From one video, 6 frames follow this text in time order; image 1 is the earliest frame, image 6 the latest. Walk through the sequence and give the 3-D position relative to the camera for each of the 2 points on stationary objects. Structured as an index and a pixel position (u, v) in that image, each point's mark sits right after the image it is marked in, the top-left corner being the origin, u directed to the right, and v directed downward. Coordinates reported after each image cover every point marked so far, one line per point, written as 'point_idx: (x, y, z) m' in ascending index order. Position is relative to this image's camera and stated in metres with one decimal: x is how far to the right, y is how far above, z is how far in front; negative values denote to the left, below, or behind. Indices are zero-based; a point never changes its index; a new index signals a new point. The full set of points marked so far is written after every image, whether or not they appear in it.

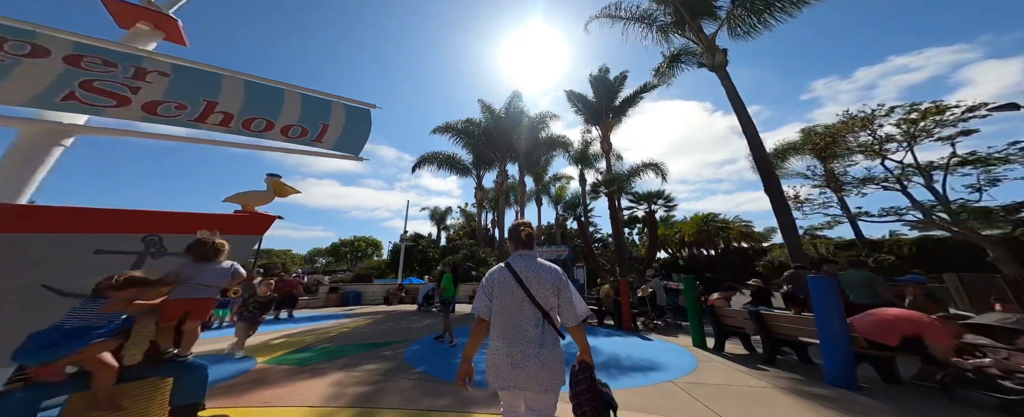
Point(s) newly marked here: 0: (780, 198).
0: (+8.4, +0.3, +8.1) m
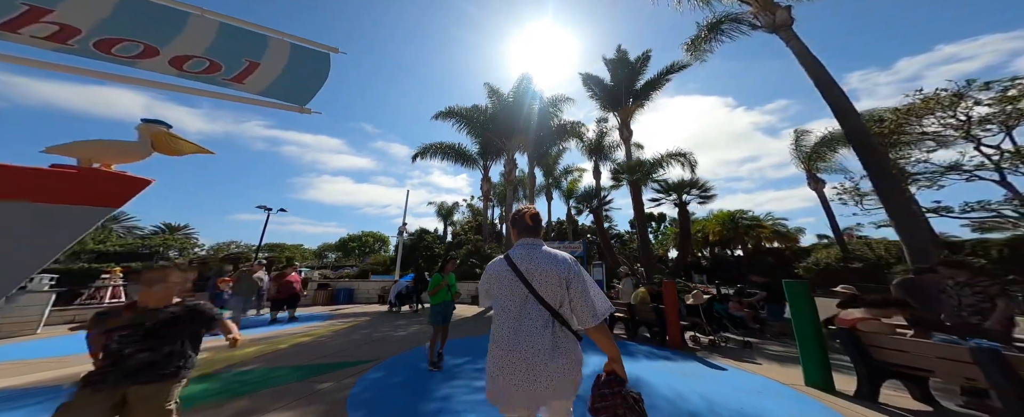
0: (+8.6, +0.8, +6.0) m
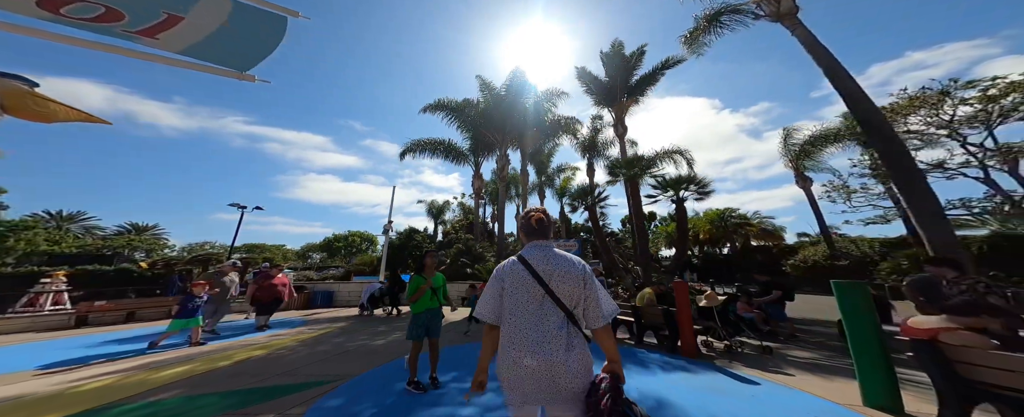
0: (+8.4, +0.9, +5.6) m
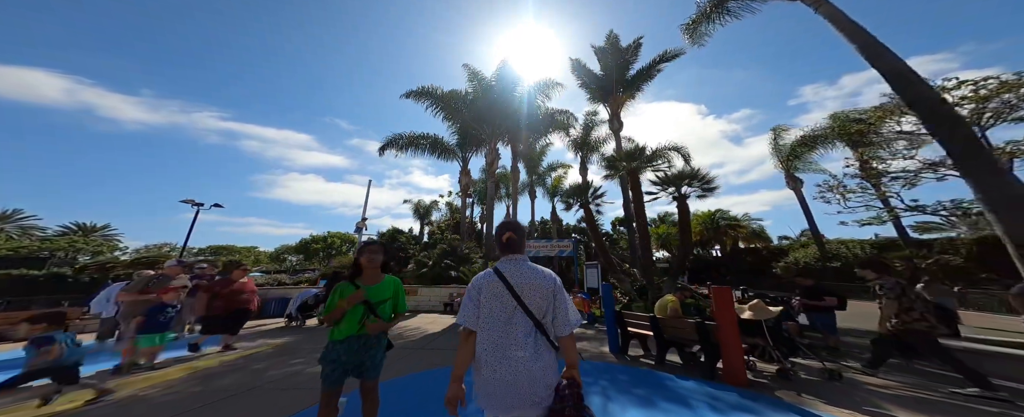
0: (+8.3, +1.1, +4.7) m
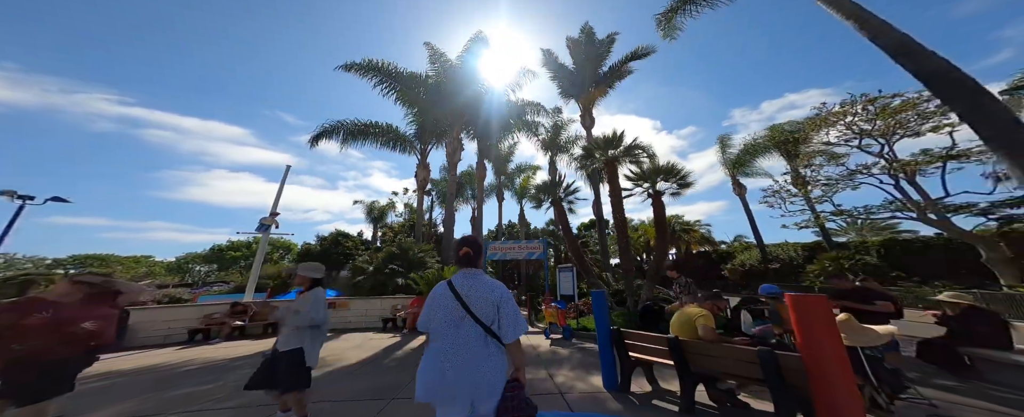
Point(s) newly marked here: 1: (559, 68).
0: (+7.7, +1.4, +4.2) m
1: (+3.0, +9.6, +17.8) m
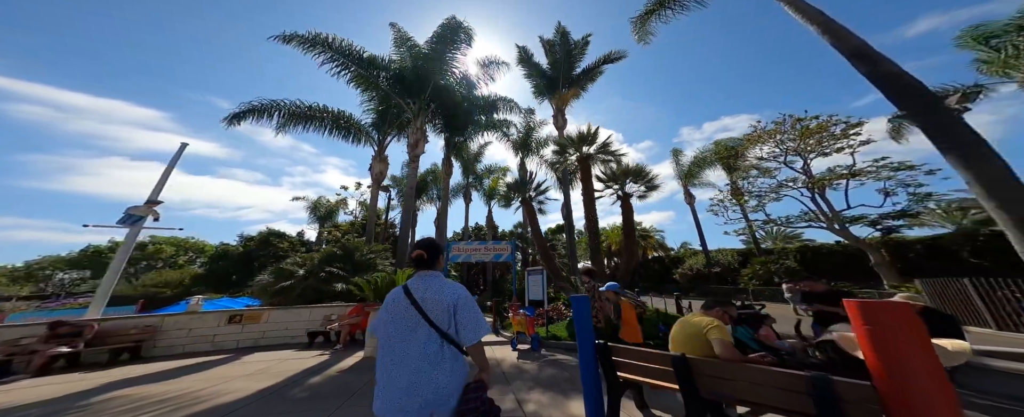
0: (+7.2, +1.3, +4.4) m
1: (+0.9, +9.4, +17.3) m
